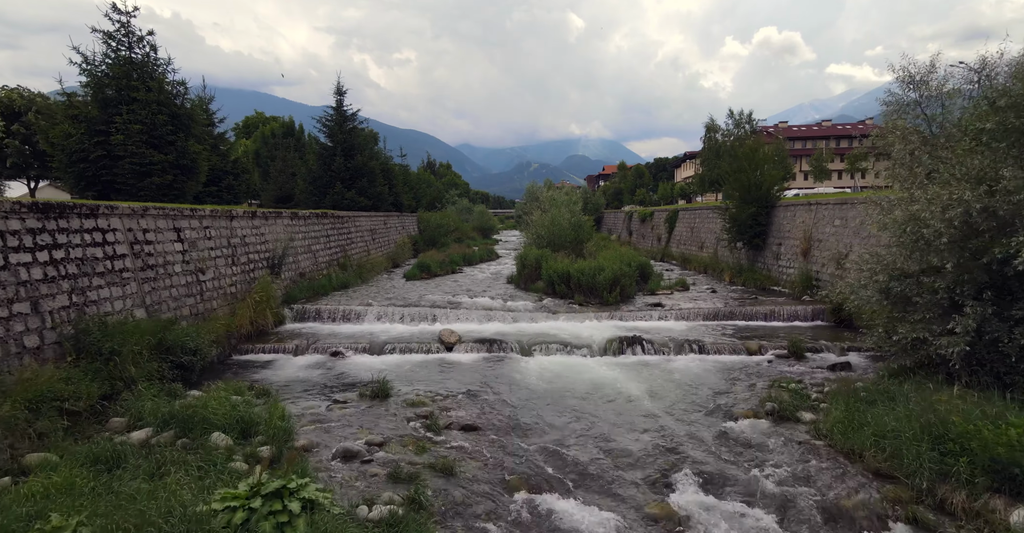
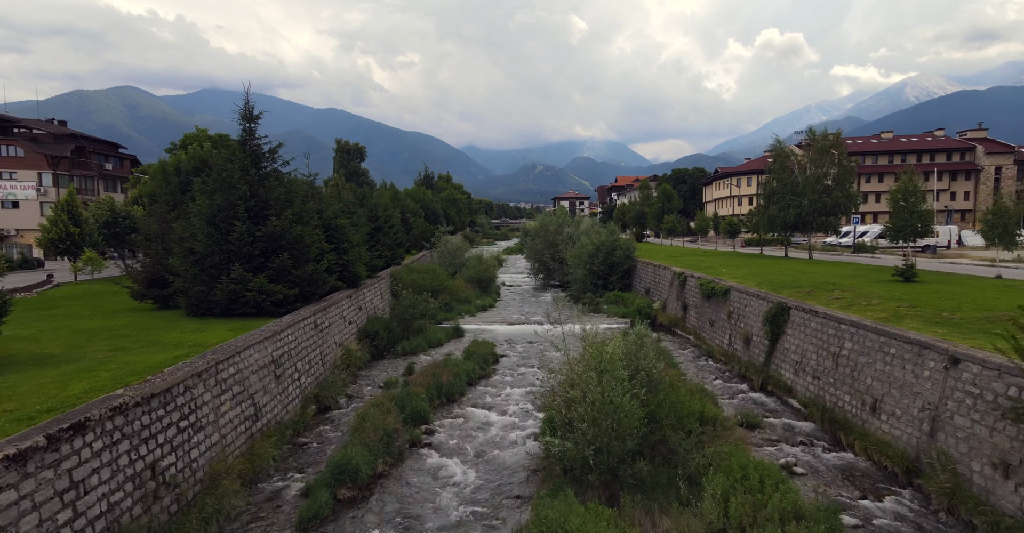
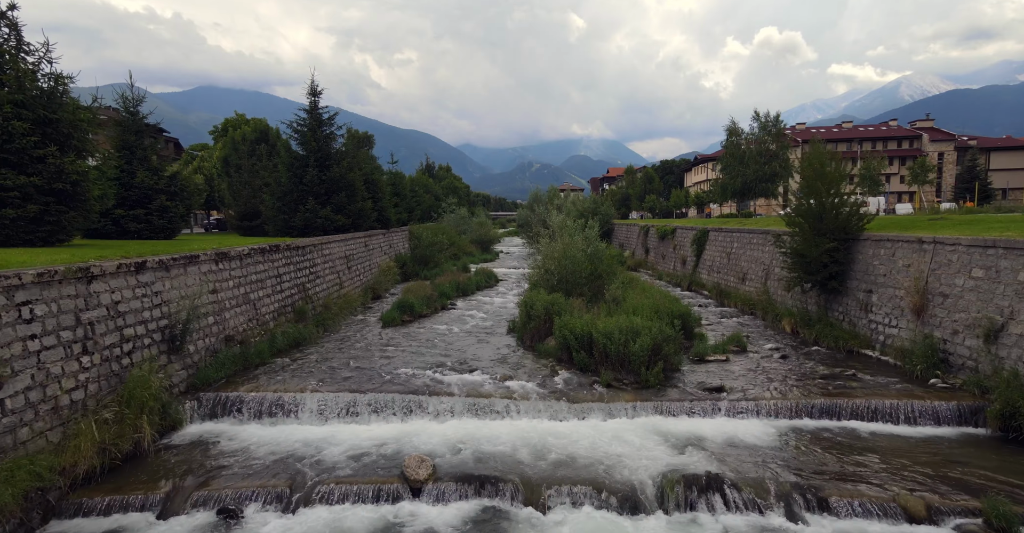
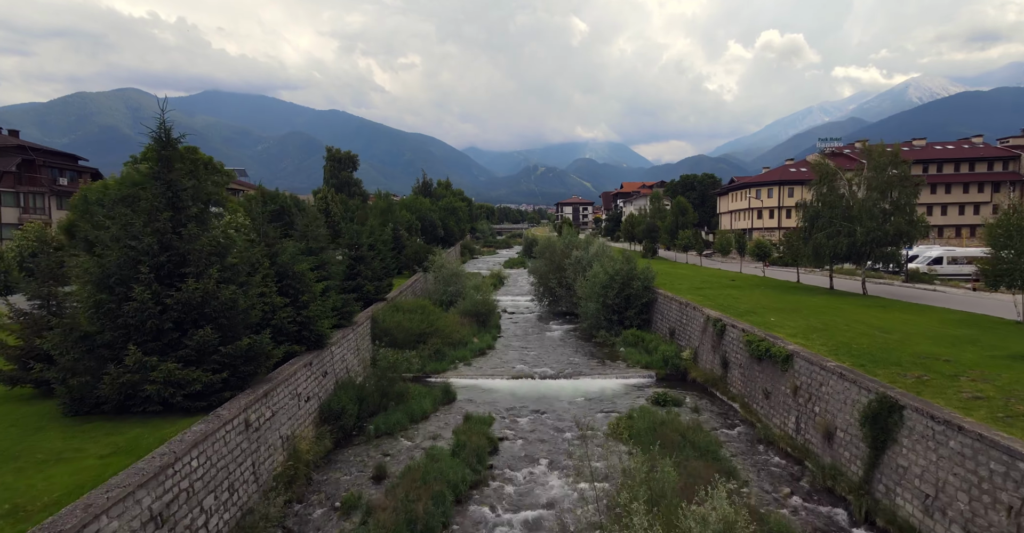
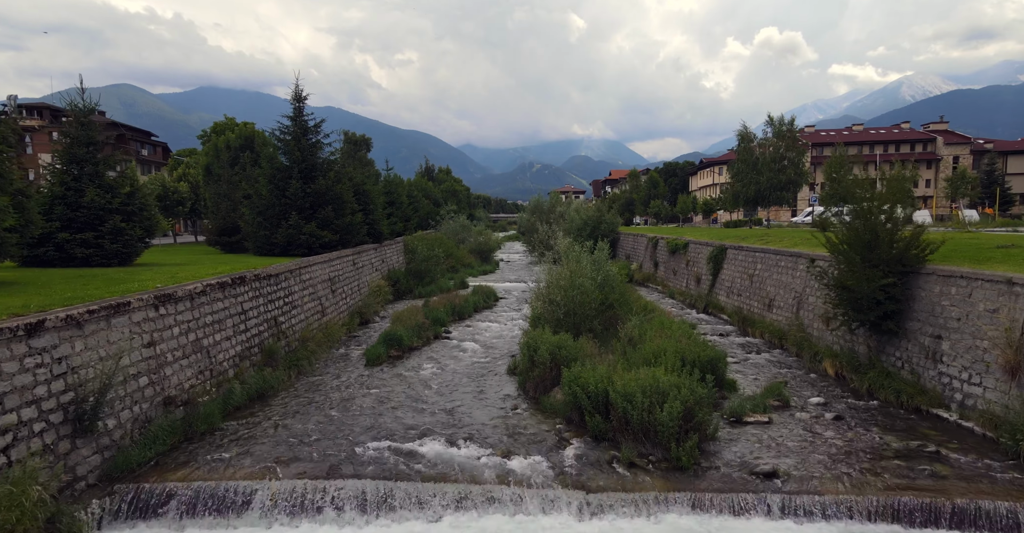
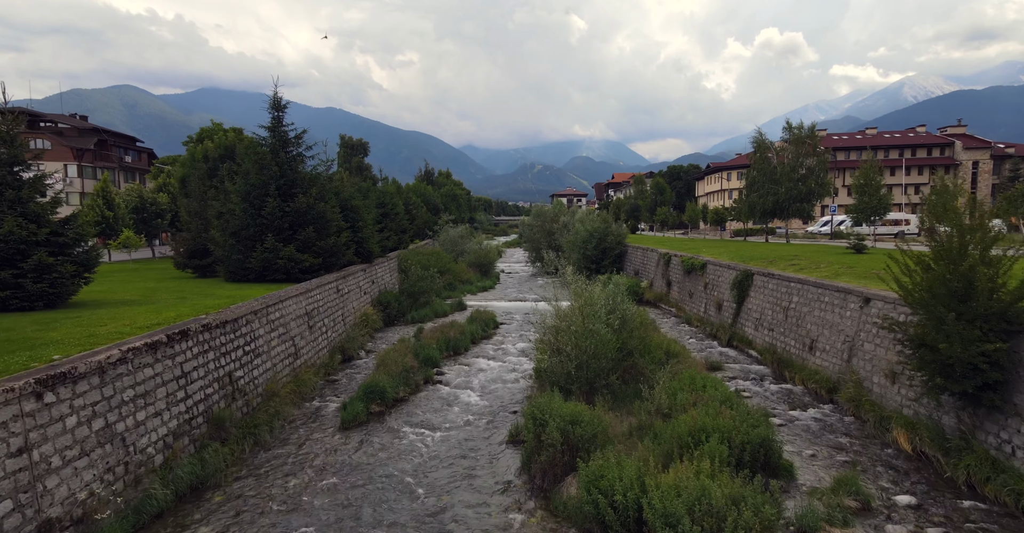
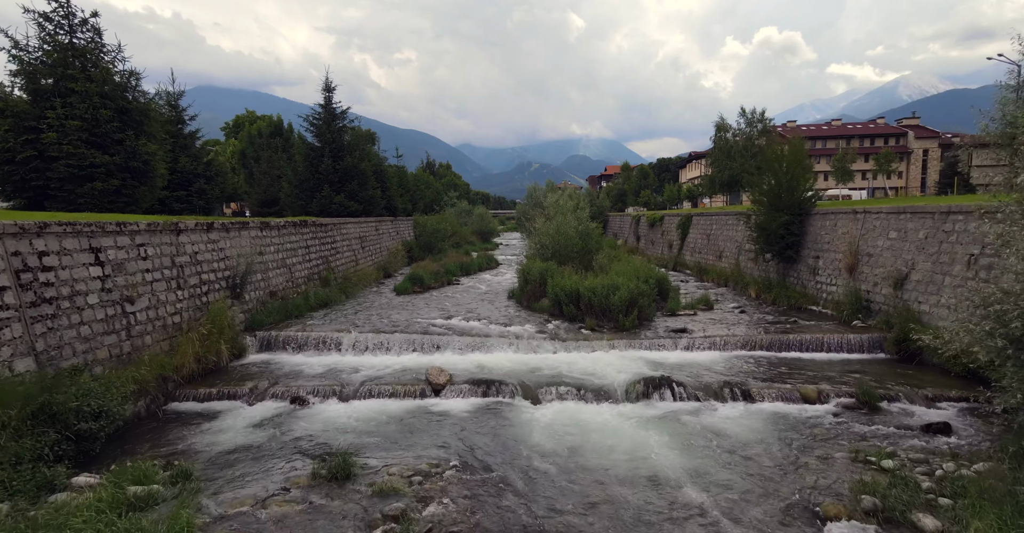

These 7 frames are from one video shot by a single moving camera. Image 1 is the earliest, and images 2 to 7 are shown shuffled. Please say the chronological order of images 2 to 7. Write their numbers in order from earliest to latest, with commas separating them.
7, 3, 5, 6, 2, 4
